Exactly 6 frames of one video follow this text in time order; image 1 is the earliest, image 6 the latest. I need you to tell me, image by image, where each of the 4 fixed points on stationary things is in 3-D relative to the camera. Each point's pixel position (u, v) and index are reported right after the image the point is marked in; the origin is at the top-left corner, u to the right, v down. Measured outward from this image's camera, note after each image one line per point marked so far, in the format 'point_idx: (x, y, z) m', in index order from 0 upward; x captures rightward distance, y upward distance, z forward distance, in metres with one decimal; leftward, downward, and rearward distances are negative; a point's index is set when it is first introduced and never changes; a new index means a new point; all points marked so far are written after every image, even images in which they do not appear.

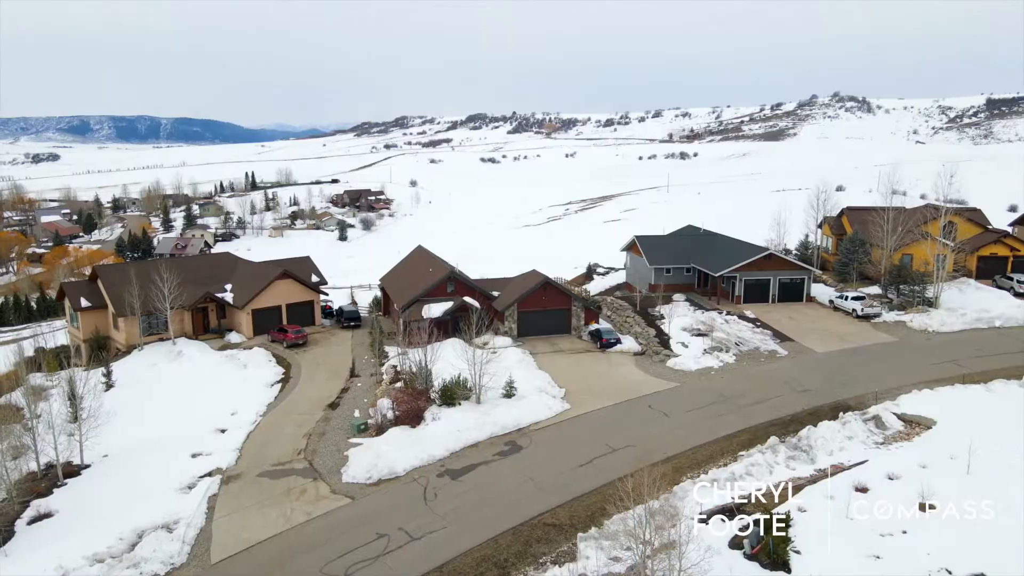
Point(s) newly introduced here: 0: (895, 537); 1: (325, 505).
0: (+7.6, -5.0, +14.6) m
1: (-4.3, -5.0, +17.1) m
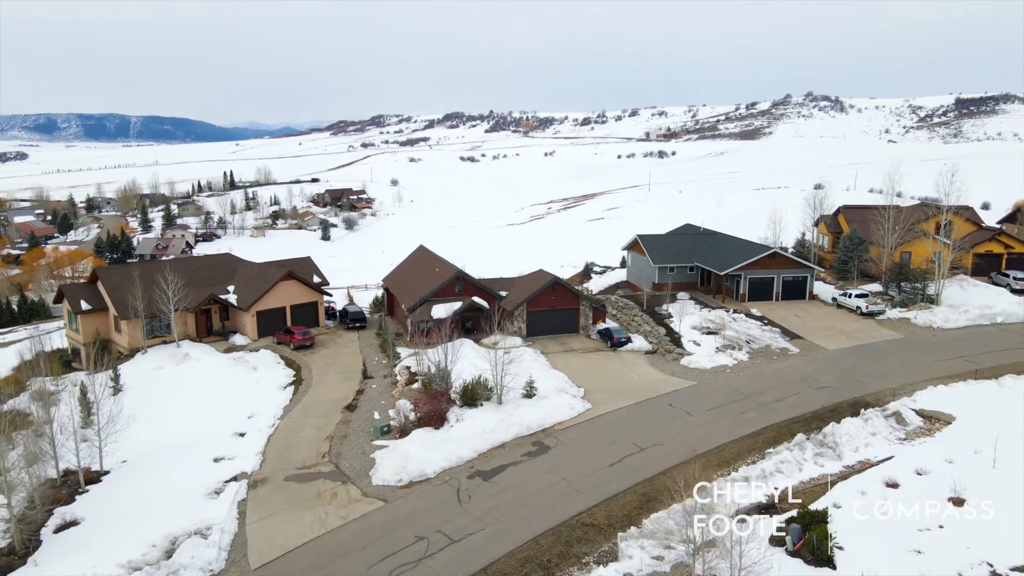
0: (+8.5, -4.9, +14.8) m
1: (-3.5, -5.1, +17.0) m
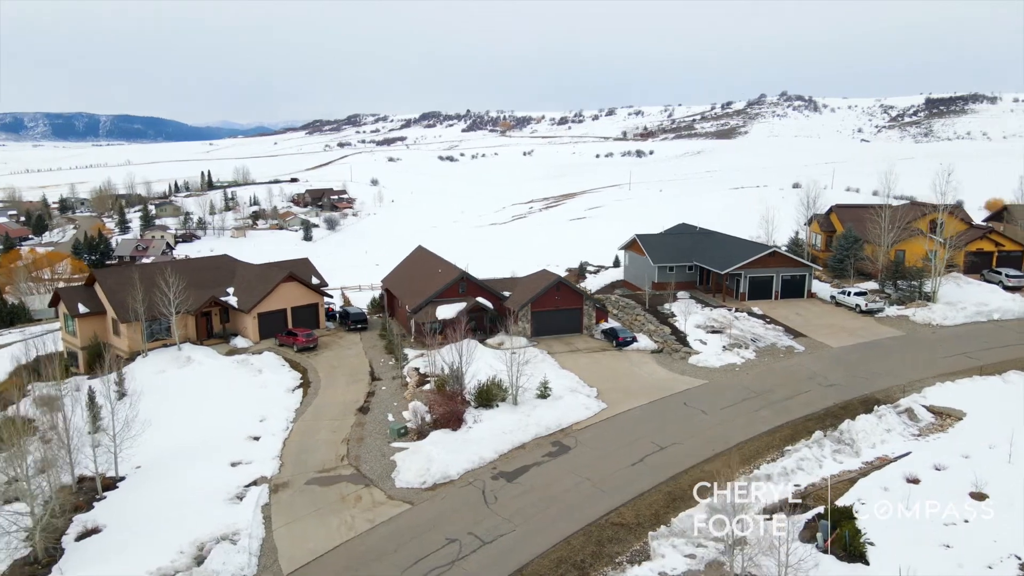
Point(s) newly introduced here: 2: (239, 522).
0: (+9.2, -4.9, +15.1) m
1: (-2.9, -5.1, +16.9) m
2: (-6.1, -5.3, +16.5) m
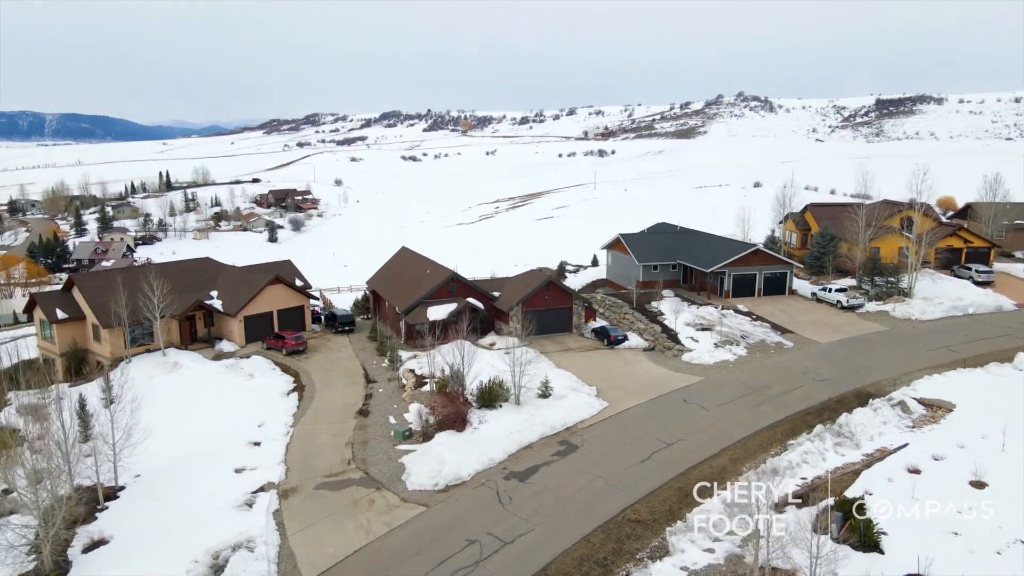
0: (+9.6, -4.8, +15.6) m
1: (-2.6, -5.2, +16.8) m
2: (-5.7, -5.3, +16.2) m
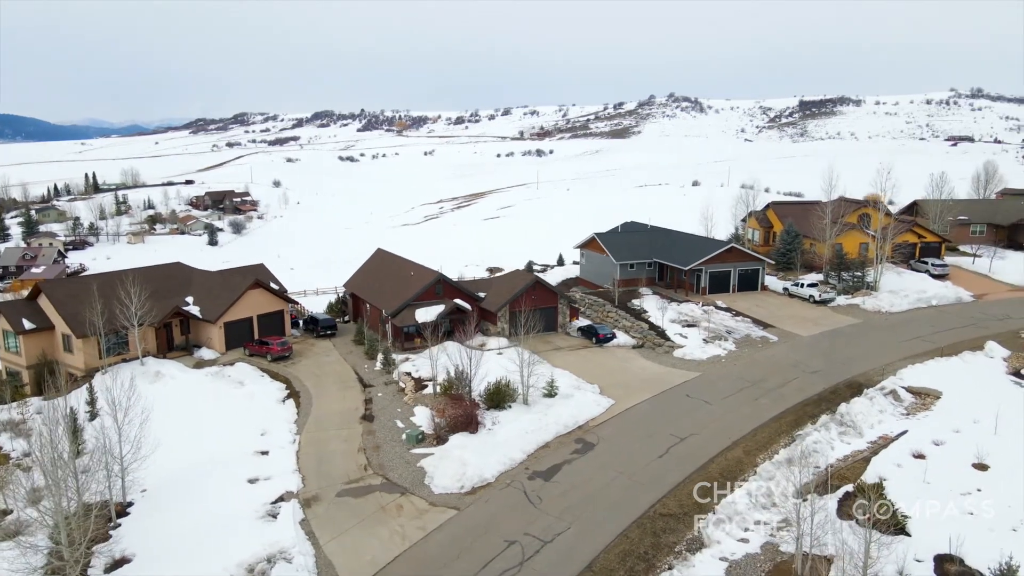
0: (+10.4, -4.7, +16.5) m
1: (-1.8, -5.2, +16.7) m
2: (-4.9, -5.4, +15.8) m
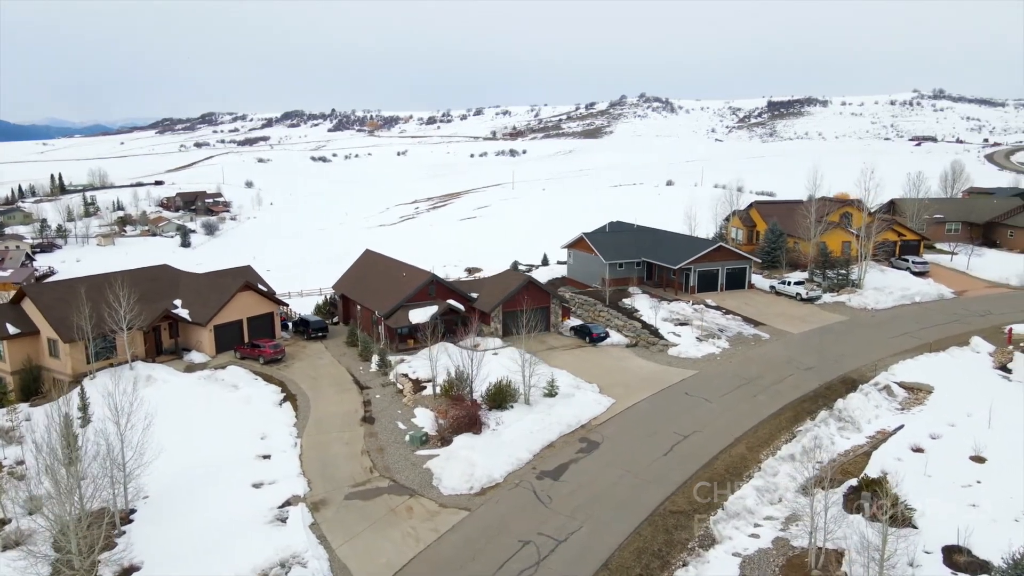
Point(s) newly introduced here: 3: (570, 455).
0: (+10.7, -4.6, +16.9) m
1: (-1.5, -5.2, +16.6) m
2: (-4.6, -5.5, +15.7) m
3: (+1.5, -4.4, +19.5) m
